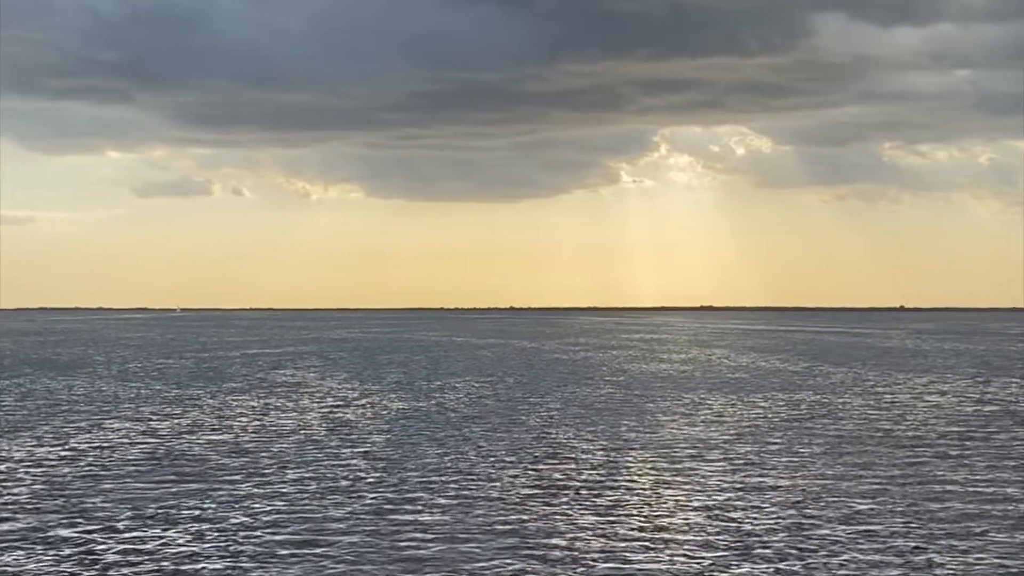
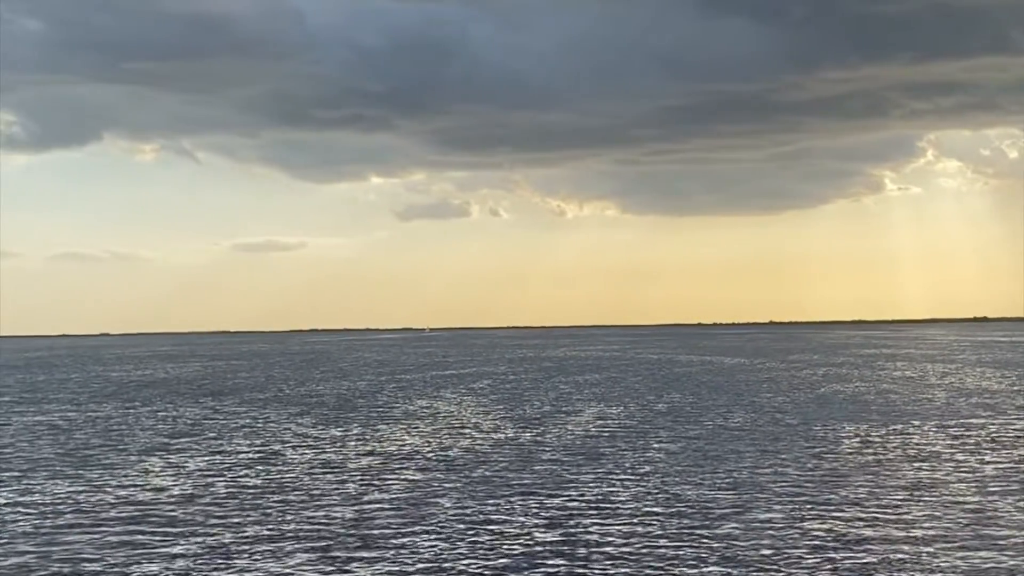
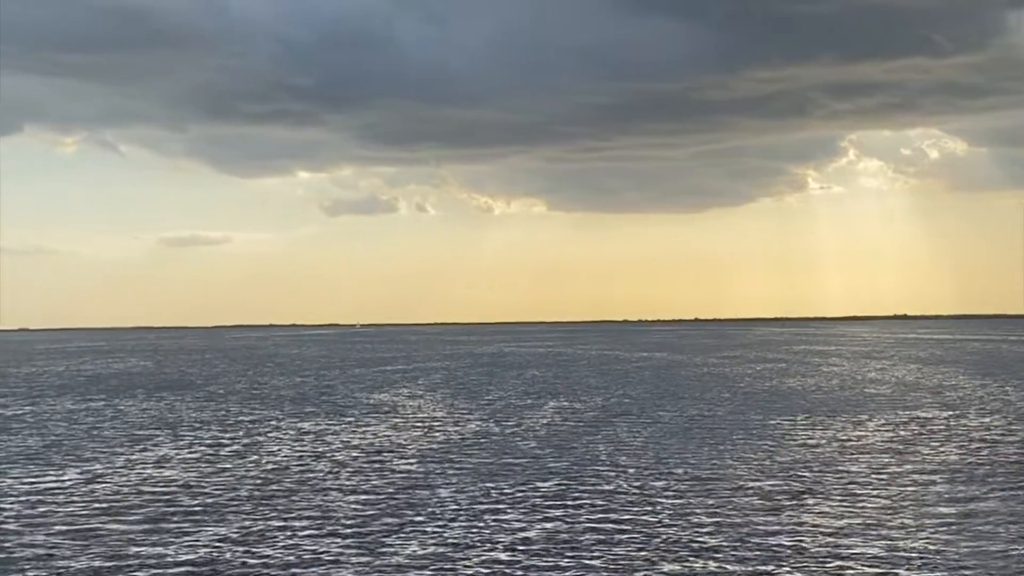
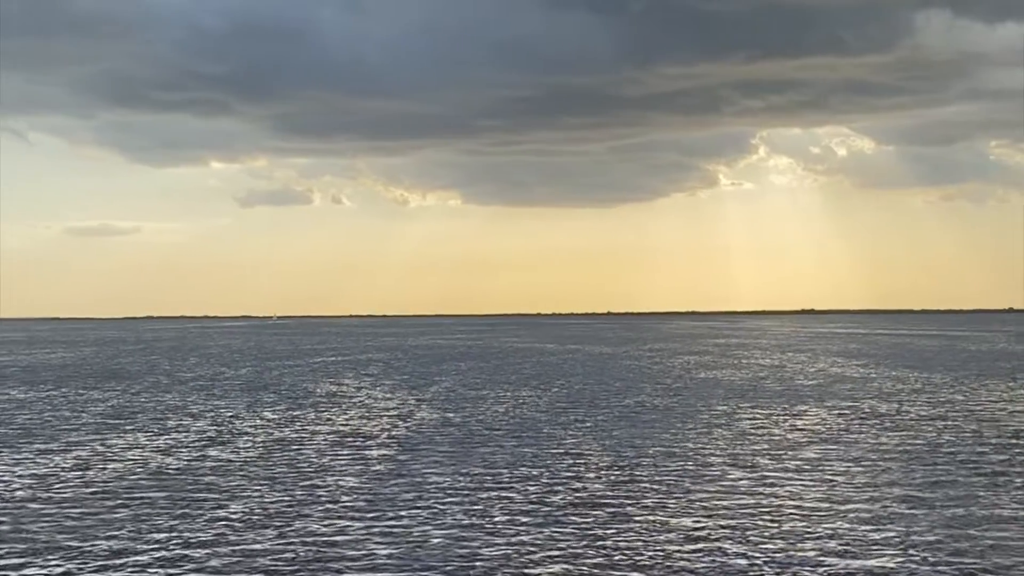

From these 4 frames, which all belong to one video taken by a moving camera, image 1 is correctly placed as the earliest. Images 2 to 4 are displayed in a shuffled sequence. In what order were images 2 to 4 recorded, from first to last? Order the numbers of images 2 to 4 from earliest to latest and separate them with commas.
4, 3, 2
